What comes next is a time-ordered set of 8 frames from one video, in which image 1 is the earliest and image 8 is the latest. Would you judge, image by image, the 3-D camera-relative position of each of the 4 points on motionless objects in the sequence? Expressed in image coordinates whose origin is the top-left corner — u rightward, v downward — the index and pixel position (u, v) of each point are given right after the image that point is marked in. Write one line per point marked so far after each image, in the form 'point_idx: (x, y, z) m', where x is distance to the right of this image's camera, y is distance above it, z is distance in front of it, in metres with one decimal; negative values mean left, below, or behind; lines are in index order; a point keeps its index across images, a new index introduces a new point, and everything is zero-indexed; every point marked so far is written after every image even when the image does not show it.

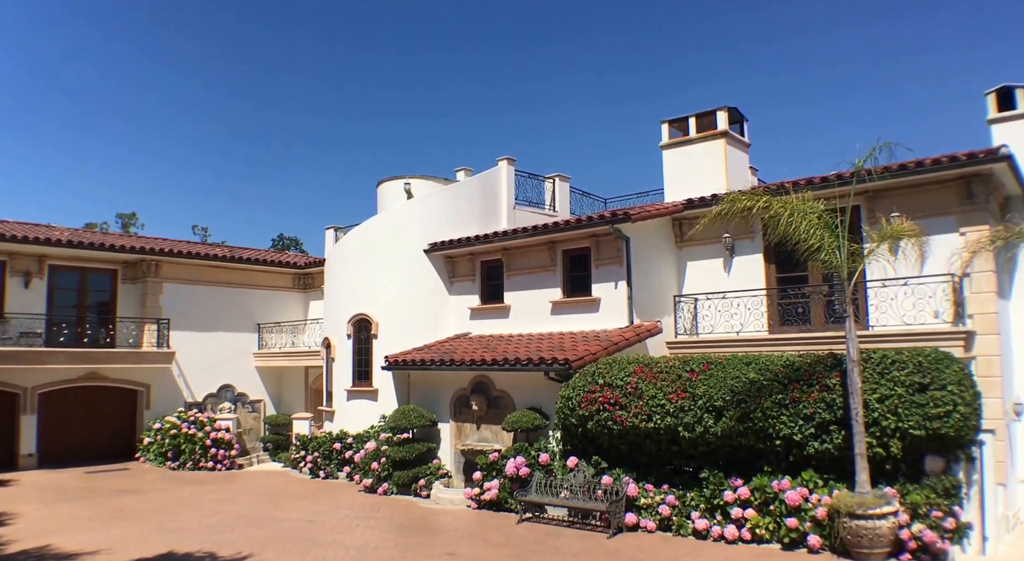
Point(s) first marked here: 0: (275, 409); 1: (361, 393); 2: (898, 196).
0: (-6.5, -3.5, +19.6) m
1: (-3.1, -2.3, +14.9) m
2: (+6.9, +1.5, +13.0) m
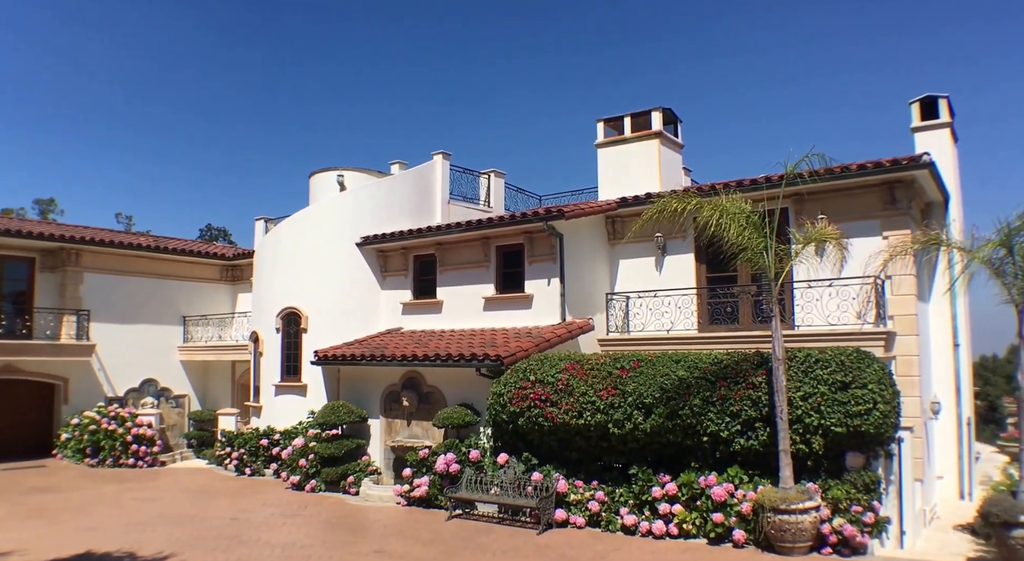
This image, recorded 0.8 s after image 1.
0: (-8.1, -3.3, +19.1) m
1: (-4.5, -2.2, +14.6) m
2: (+5.7, +1.5, +13.3) m
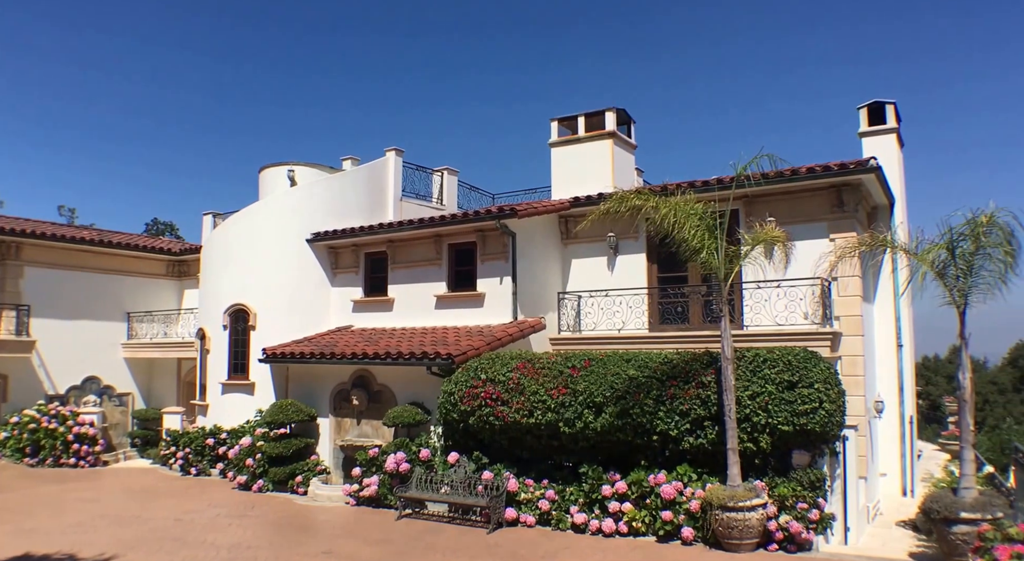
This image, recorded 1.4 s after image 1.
0: (-9.2, -3.1, +18.7) m
1: (-5.4, -2.1, +14.4) m
2: (+4.9, +1.5, +13.5) m
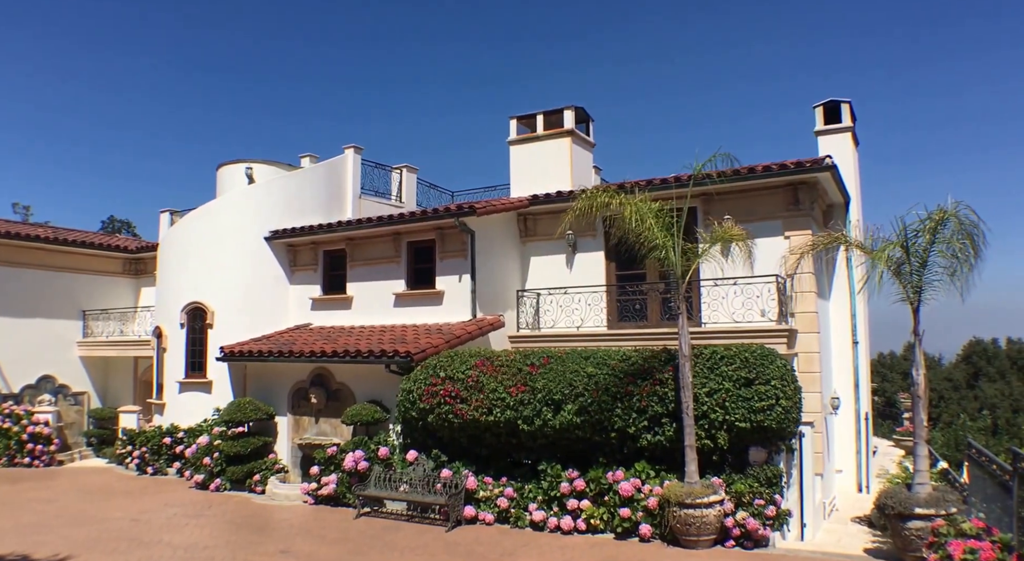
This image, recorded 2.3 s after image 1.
0: (-10.1, -3.1, +18.5) m
1: (-6.1, -2.1, +14.3) m
2: (+4.1, +1.5, +13.7) m
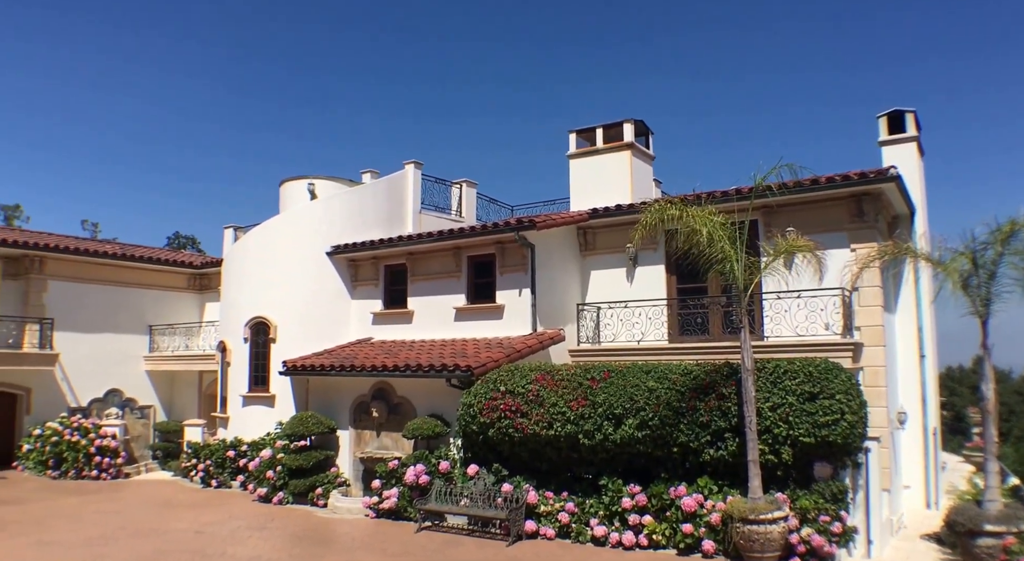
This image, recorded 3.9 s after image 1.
0: (-8.8, -3.5, +18.8) m
1: (-5.0, -2.3, +14.4) m
2: (+5.2, +1.3, +13.5) m
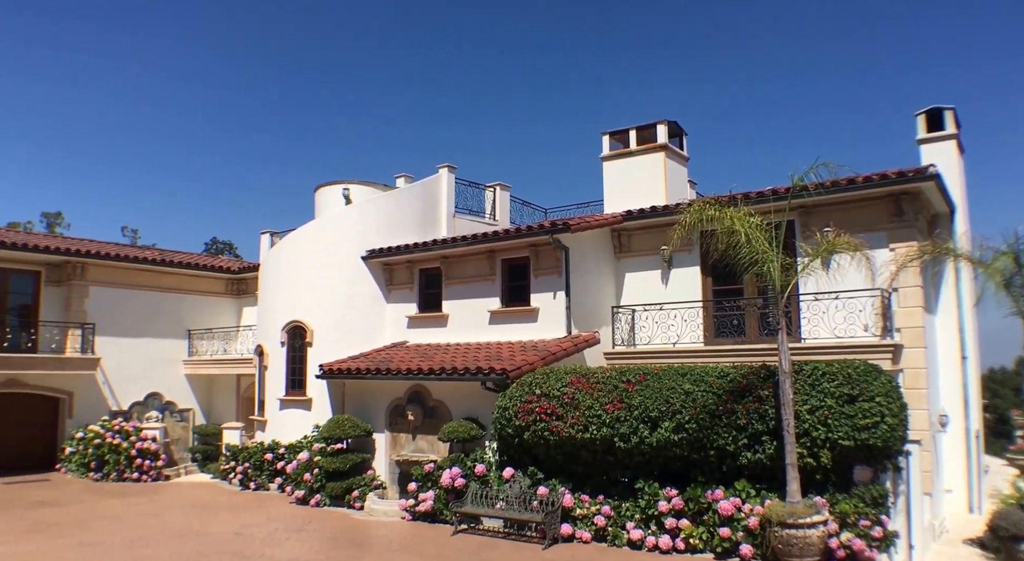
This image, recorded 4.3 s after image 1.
0: (-8.0, -3.6, +19.1) m
1: (-4.3, -2.4, +14.6) m
2: (+5.8, +1.2, +13.3) m
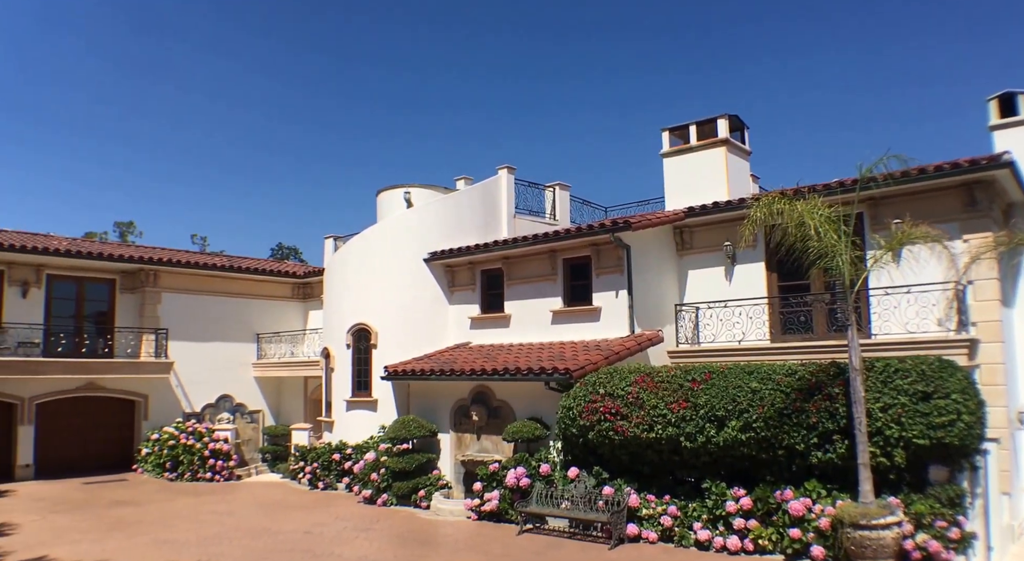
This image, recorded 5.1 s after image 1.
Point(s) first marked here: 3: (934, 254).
0: (-6.5, -3.7, +19.5) m
1: (-3.1, -2.5, +14.8) m
2: (+6.9, +1.4, +12.9) m
3: (+7.2, +0.4, +12.7) m
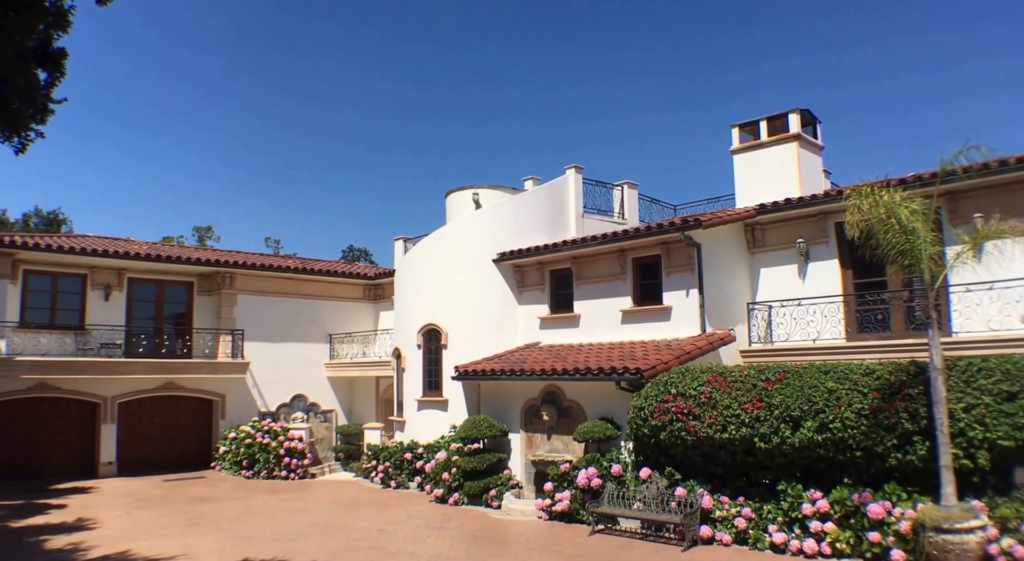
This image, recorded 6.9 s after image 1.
0: (-4.9, -3.8, +19.9) m
1: (-1.8, -2.5, +15.0) m
2: (+8.1, +1.4, +12.6) m
3: (+8.3, +0.5, +12.3) m
